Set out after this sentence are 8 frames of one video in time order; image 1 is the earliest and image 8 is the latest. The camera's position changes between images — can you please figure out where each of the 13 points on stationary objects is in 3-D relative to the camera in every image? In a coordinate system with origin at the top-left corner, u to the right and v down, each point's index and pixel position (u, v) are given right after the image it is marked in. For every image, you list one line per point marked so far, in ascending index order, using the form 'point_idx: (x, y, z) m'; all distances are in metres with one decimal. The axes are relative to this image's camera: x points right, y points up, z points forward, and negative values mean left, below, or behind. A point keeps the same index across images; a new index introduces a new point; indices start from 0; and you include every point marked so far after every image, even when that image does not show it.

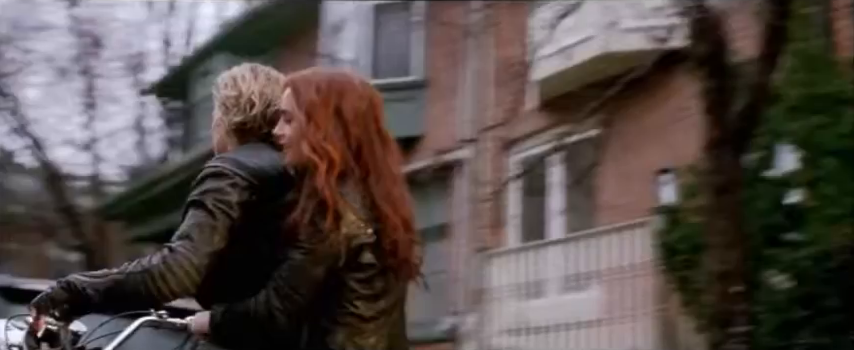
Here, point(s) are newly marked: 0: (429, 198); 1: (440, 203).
0: (0.0, -0.3, +11.5) m
1: (+0.1, -0.3, +11.3) m
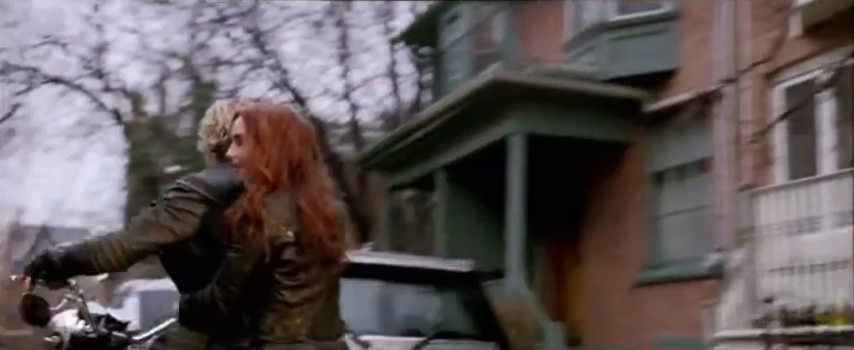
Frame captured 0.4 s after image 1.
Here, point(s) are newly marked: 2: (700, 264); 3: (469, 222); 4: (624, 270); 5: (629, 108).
0: (+2.7, +0.4, +11.2) m
1: (+2.7, +0.4, +11.0) m
2: (+2.6, -0.9, +10.5) m
3: (+0.6, -0.7, +14.9) m
4: (+2.2, -1.0, +11.9) m
5: (+2.2, +0.7, +12.0) m
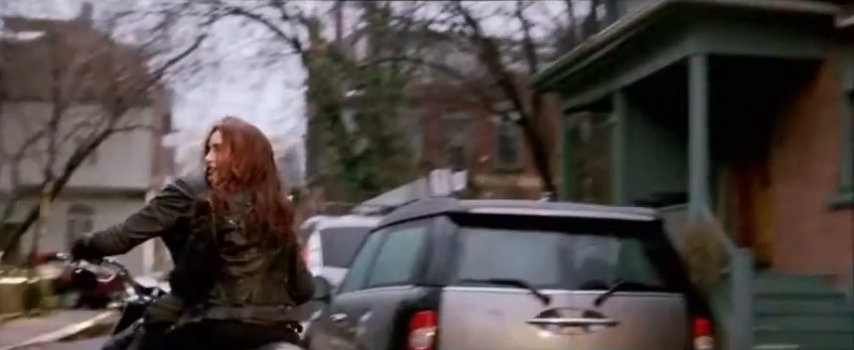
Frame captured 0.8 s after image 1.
0: (+4.4, +1.2, +10.4) m
1: (+4.4, +1.2, +10.2) m
2: (+4.3, -0.1, +9.9) m
3: (+3.0, +0.4, +14.5) m
4: (+4.0, -0.2, +11.3) m
5: (+4.0, +1.6, +11.3) m
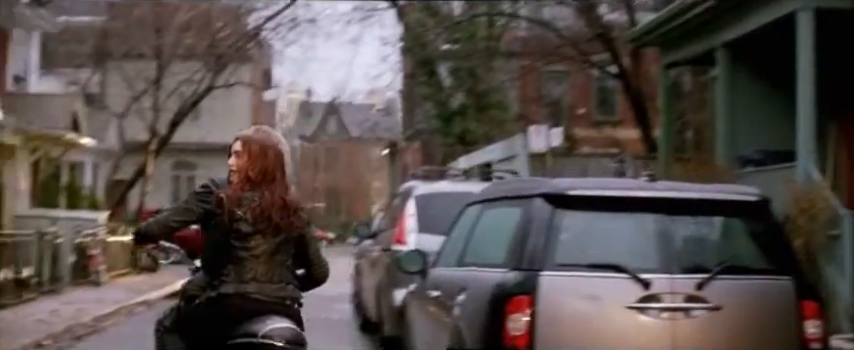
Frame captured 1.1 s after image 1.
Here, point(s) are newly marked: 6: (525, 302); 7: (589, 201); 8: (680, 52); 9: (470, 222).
0: (+5.3, +1.6, +9.8) m
1: (+5.3, +1.5, +9.6) m
2: (+5.1, +0.2, +9.4) m
3: (+4.3, +0.9, +14.1) m
4: (+5.0, +0.2, +10.8) m
5: (+5.0, +2.0, +10.7) m
6: (+0.4, -0.5, +4.4) m
7: (+0.7, -0.1, +4.7) m
8: (+3.7, +1.8, +15.7) m
9: (+0.2, -0.3, +5.9) m
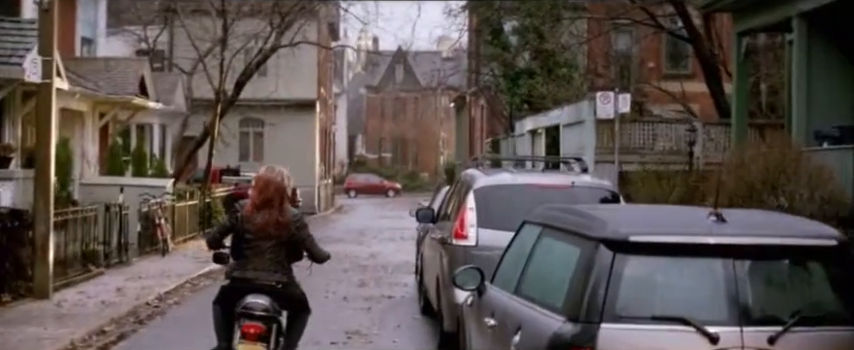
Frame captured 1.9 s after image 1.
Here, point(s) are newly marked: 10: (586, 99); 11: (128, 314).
0: (+5.8, +1.7, +9.1) m
1: (+5.8, +1.6, +9.0) m
2: (+5.6, +0.3, +8.8) m
3: (+5.1, +1.2, +13.5) m
4: (+5.6, +0.4, +10.2) m
5: (+5.6, +2.2, +10.0) m
6: (+0.6, -0.7, +4.2) m
7: (+0.9, -0.3, +4.4) m
8: (+4.6, +2.1, +15.0) m
9: (+0.5, -0.4, +5.7) m
10: (+2.9, +1.4, +19.8) m
11: (-3.3, -1.5, +12.1) m
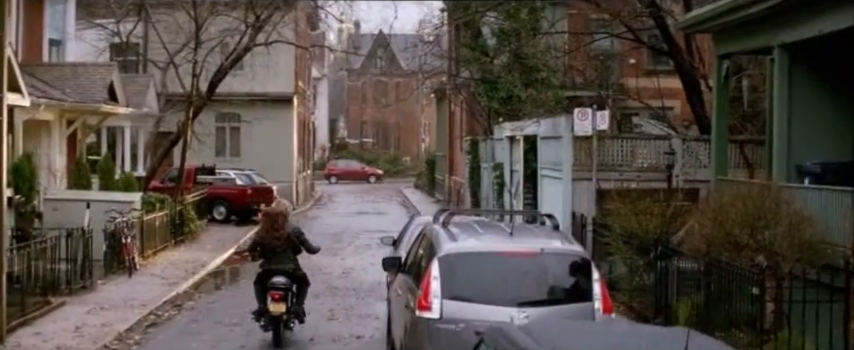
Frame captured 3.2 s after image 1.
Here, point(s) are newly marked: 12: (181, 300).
0: (+5.5, +1.2, +8.7) m
1: (+5.5, +1.1, +8.6) m
2: (+5.3, -0.2, +8.4) m
3: (+4.7, +0.8, +13.1) m
4: (+5.3, -0.1, +9.8) m
5: (+5.3, +1.6, +9.6) m
6: (+0.4, -1.3, +3.8) m
7: (+0.7, -0.9, +3.9) m
8: (+4.2, +1.8, +14.6) m
9: (+0.3, -1.0, +5.2) m
10: (+2.4, +1.1, +19.3) m
11: (-3.7, -2.0, +11.7) m
12: (-3.8, -1.9, +16.6) m
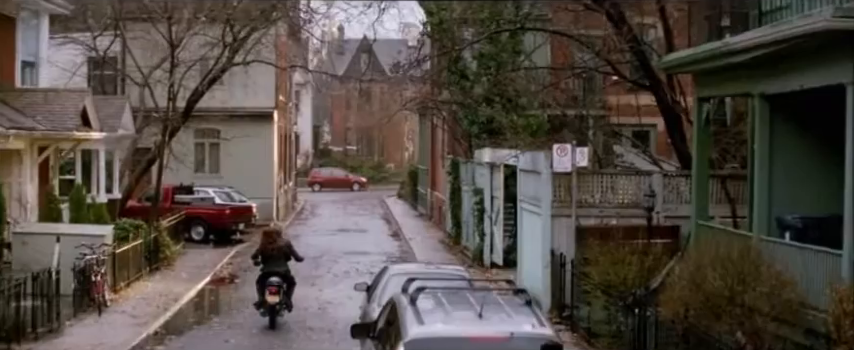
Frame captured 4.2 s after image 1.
0: (+5.2, +0.5, +8.5) m
1: (+5.2, +0.4, +8.3) m
2: (+5.1, -0.9, +8.1) m
3: (+4.4, +0.2, +12.8) m
4: (+5.0, -0.8, +9.6) m
5: (+5.0, +1.0, +9.3) m
6: (+0.2, -2.0, +3.4) m
7: (+0.5, -1.6, +3.6) m
8: (+3.8, +1.1, +14.3) m
9: (+0.1, -1.6, +4.9) m
10: (+2.0, +0.5, +19.0) m
11: (-4.0, -2.6, +11.3) m
12: (-4.1, -2.5, +16.2) m
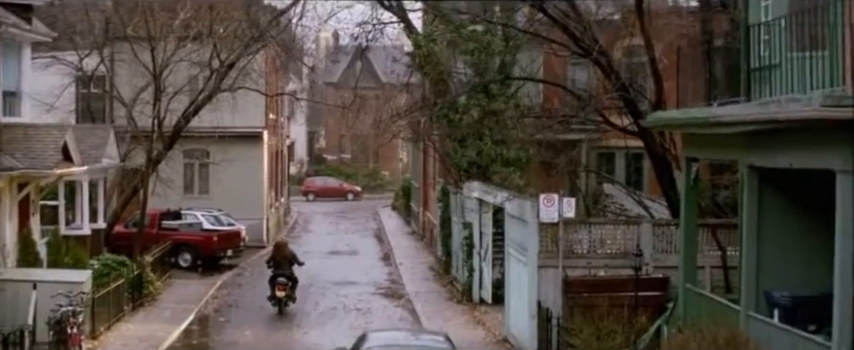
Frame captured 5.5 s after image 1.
0: (+5.0, -0.3, +8.1) m
1: (+5.0, -0.4, +7.9) m
2: (+4.8, -1.7, +7.7) m
3: (+4.1, -0.7, +12.4) m
4: (+4.8, -1.6, +9.2) m
5: (+4.7, +0.1, +8.9) m
6: (-0.1, -2.9, +3.0) m
7: (+0.2, -2.4, +3.2) m
8: (+3.6, +0.3, +13.9) m
9: (-0.2, -2.5, +4.5) m
10: (+1.8, -0.4, +18.6) m
11: (-4.3, -3.5, +10.9) m
12: (-4.4, -3.3, +15.8) m
